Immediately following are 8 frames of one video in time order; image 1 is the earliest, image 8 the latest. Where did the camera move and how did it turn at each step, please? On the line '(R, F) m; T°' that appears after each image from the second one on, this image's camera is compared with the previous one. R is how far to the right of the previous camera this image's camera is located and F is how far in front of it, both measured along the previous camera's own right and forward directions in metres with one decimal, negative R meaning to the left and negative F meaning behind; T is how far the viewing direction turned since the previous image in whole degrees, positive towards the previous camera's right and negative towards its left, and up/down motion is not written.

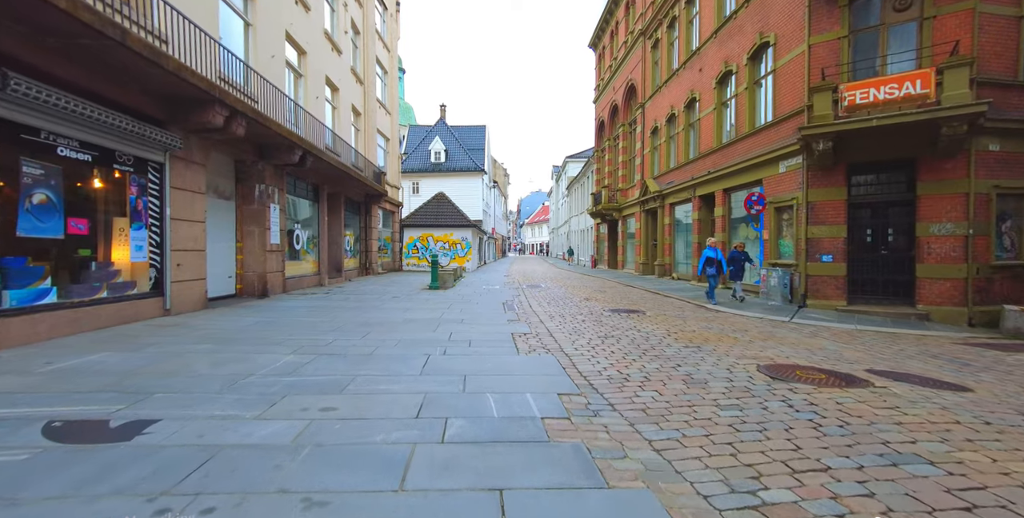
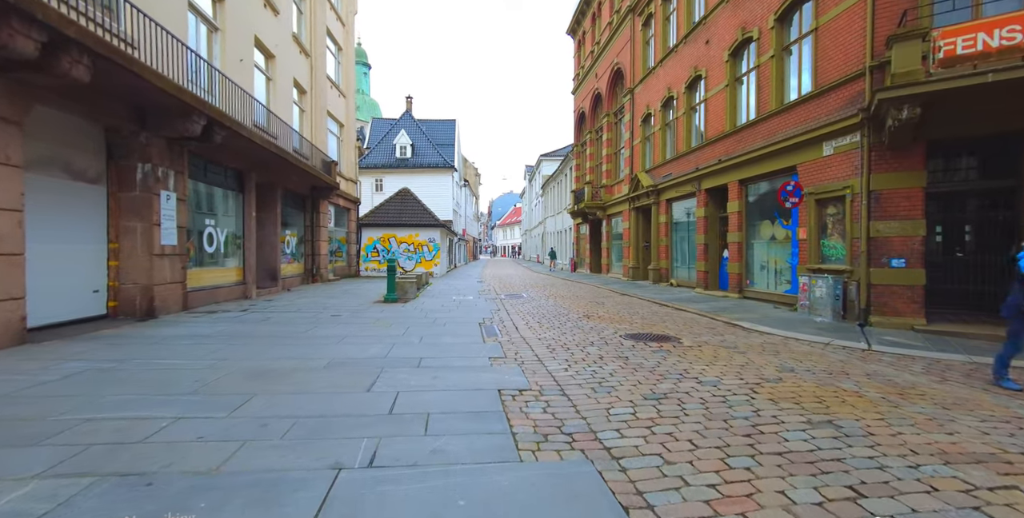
(-0.2, +3.2) m; +4°
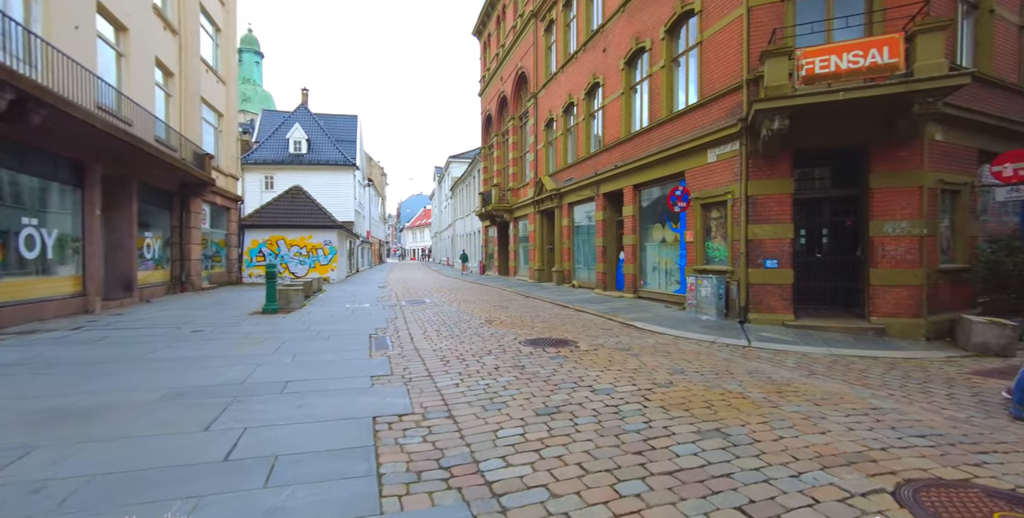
(+0.4, +0.5) m; +11°
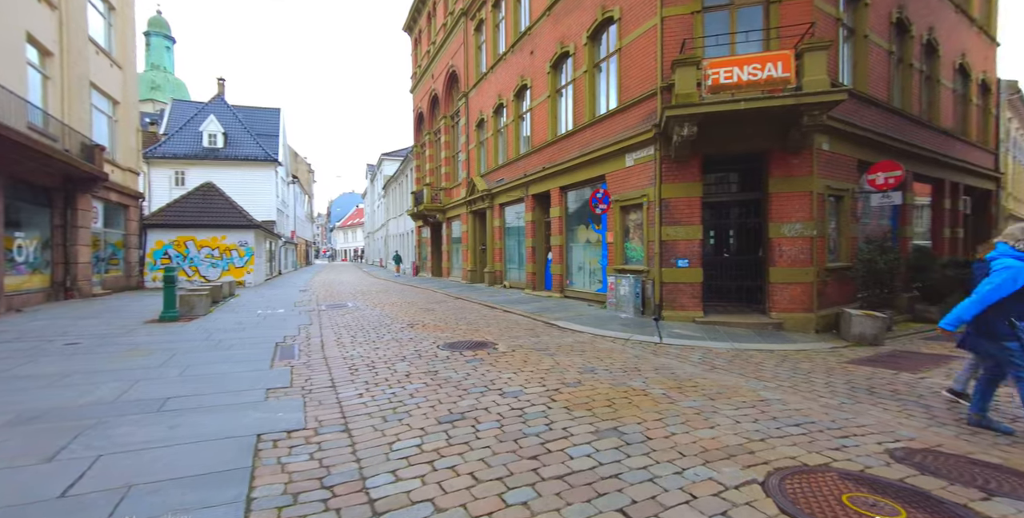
(+0.4, +0.1) m; +8°
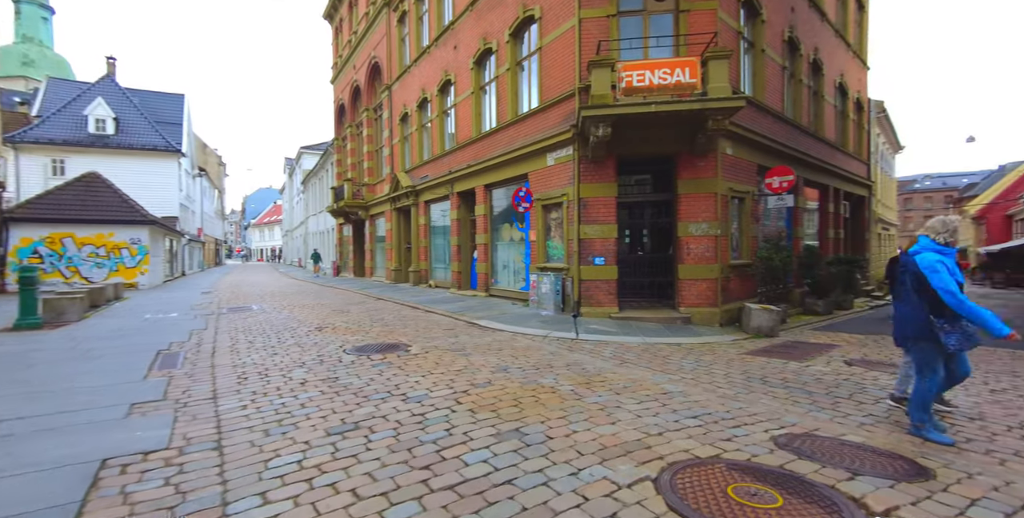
(+0.3, +0.2) m; +9°
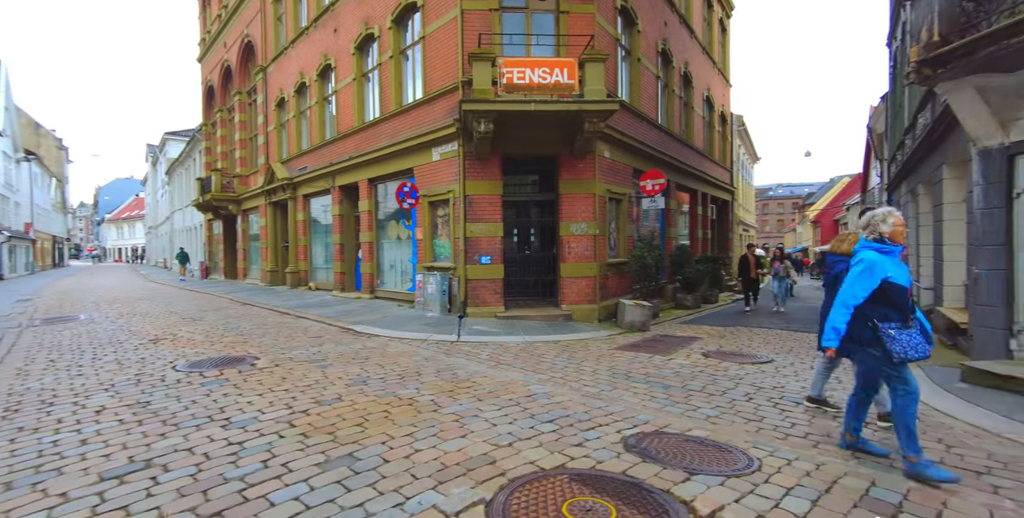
(+0.6, +0.3) m; +12°
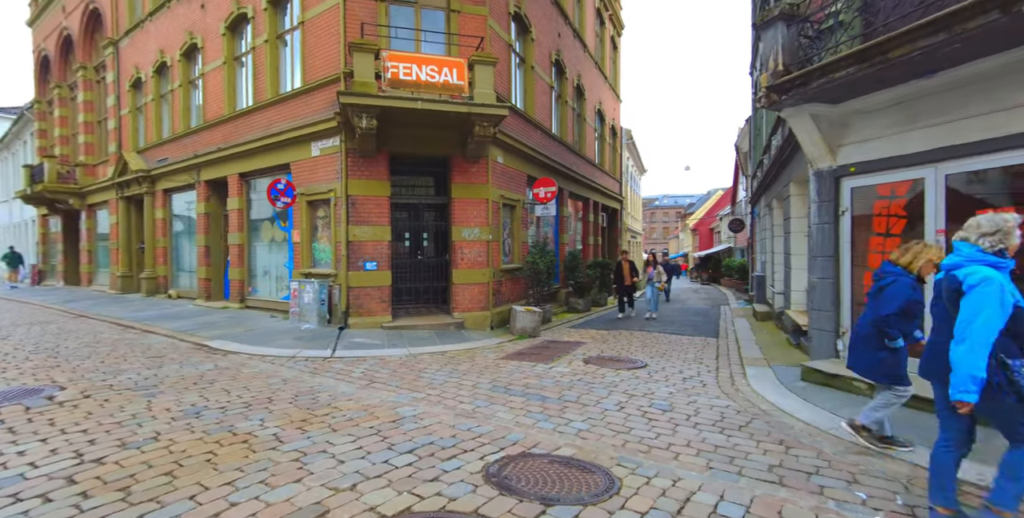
(+0.4, +0.3) m; +12°
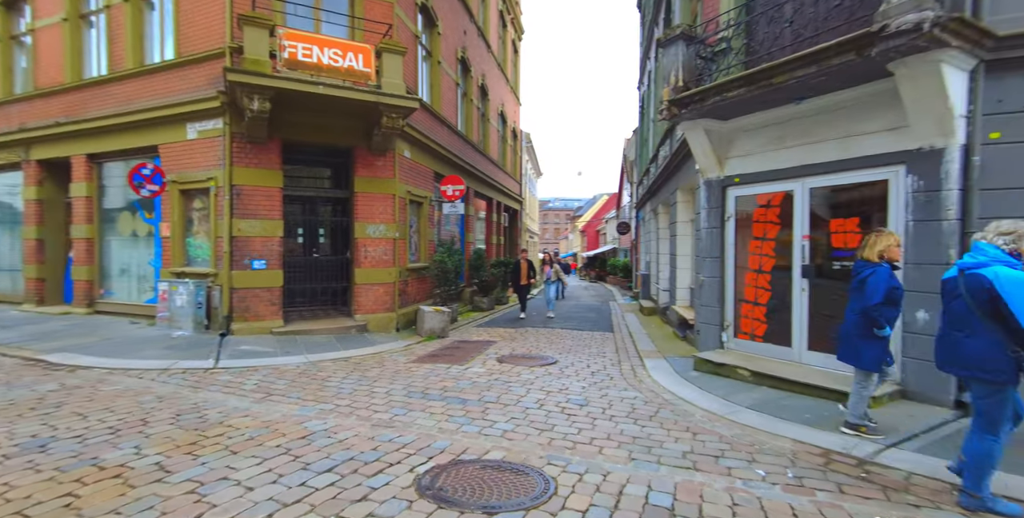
(-0.2, +0.1) m; +13°
